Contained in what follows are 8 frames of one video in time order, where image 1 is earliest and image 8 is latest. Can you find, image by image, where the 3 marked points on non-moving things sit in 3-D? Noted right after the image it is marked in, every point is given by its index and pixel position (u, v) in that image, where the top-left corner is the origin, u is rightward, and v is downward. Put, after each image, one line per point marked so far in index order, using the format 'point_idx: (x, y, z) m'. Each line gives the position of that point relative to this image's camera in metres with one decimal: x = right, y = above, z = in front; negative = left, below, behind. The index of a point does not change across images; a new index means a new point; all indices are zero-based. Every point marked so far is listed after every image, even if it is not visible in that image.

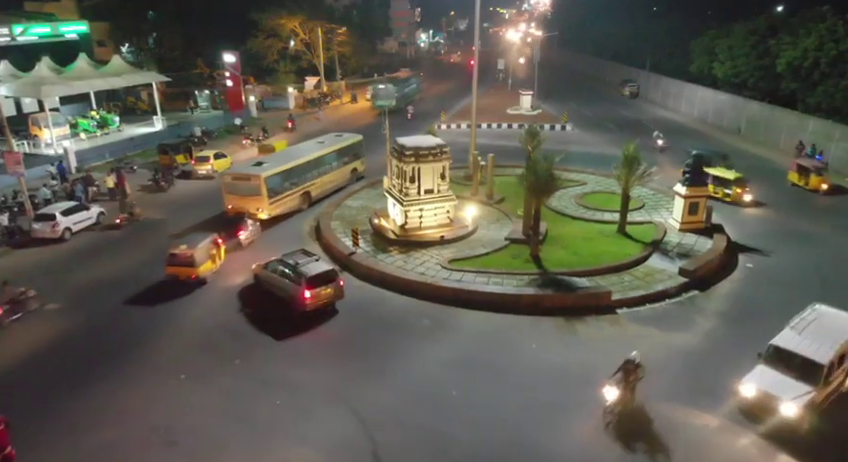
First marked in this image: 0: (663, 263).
0: (+7.0, -0.9, +16.6) m
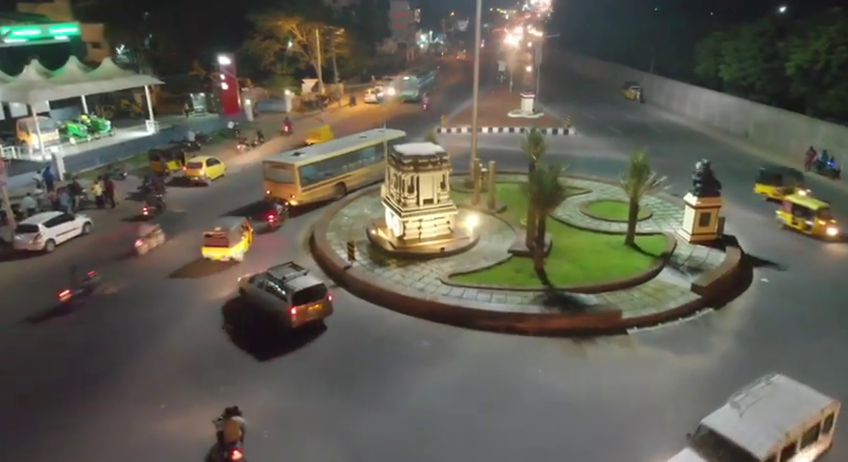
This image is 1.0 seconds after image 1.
0: (+7.0, -1.3, +15.8) m
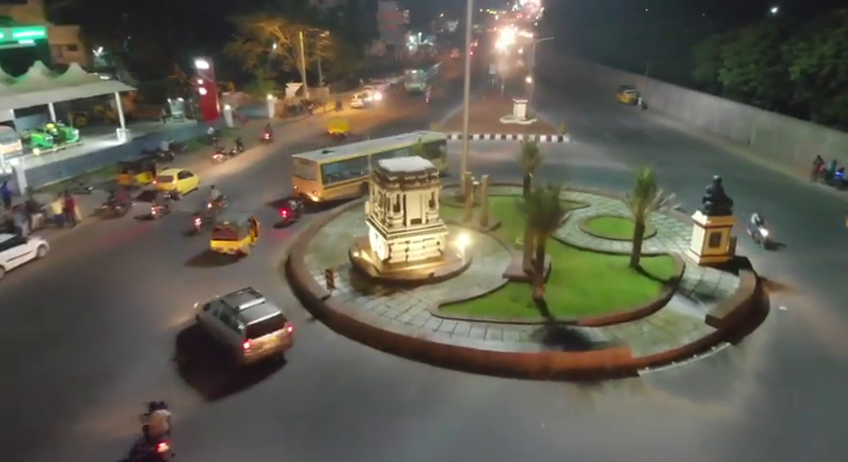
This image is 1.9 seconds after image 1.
0: (+6.7, -2.0, +14.4) m
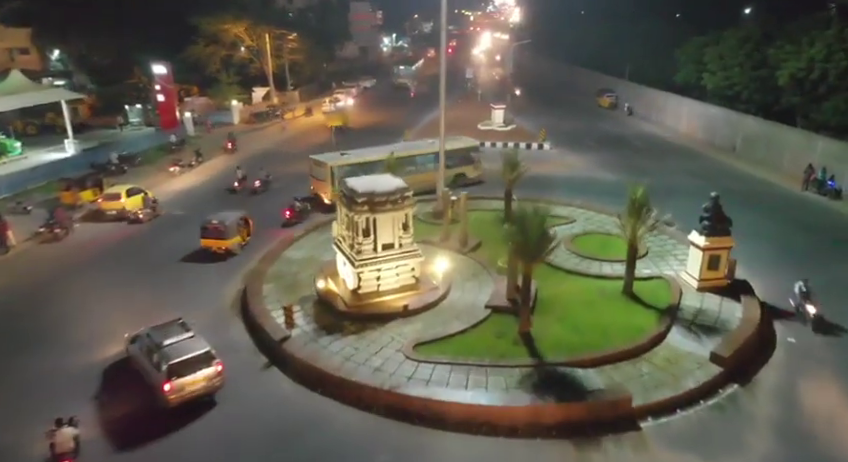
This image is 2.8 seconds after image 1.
0: (+6.1, -2.6, +13.0) m
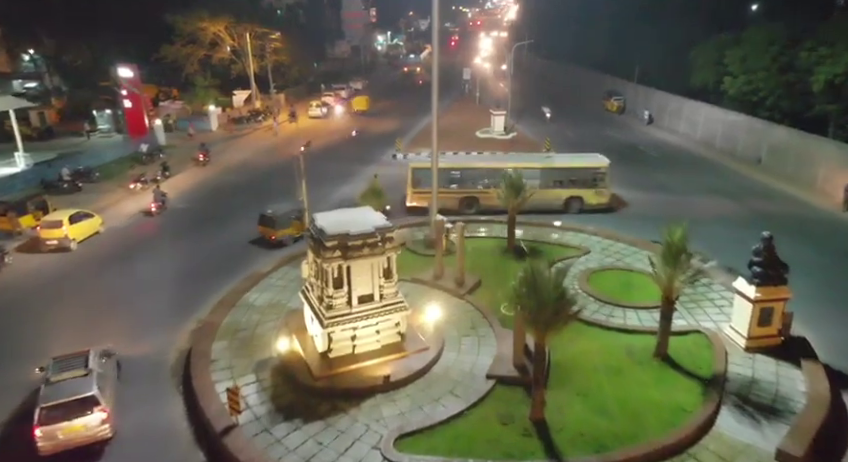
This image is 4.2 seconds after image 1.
0: (+5.8, -3.6, +10.2) m
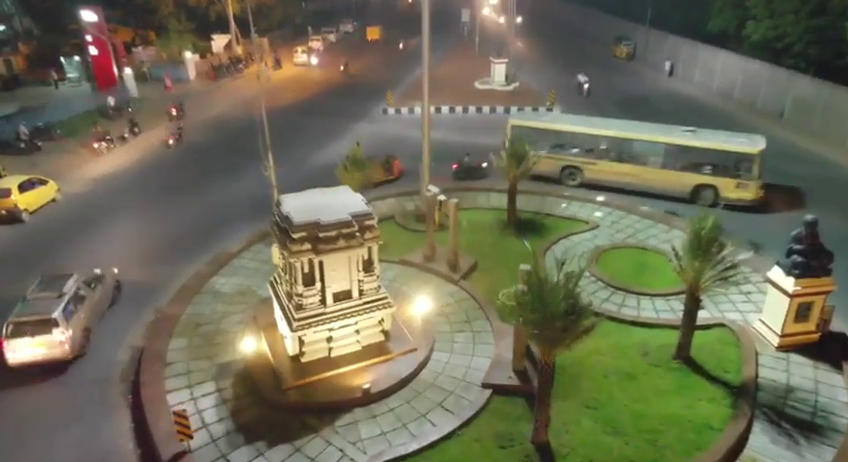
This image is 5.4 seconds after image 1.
0: (+5.5, -3.5, +8.8) m
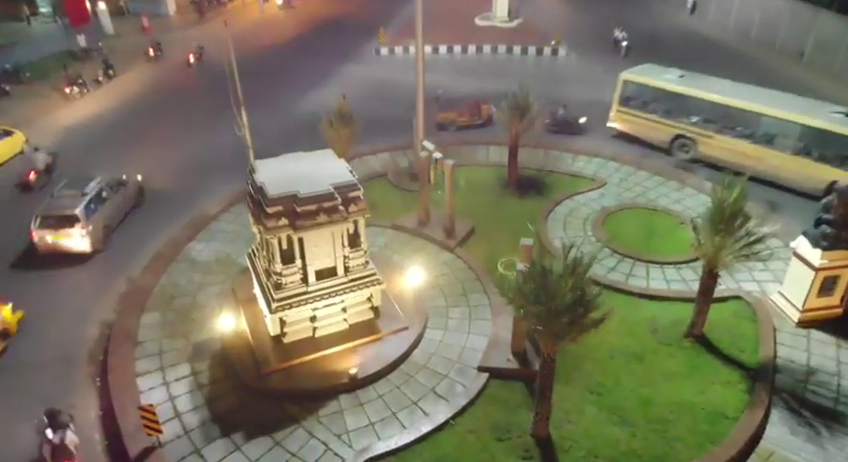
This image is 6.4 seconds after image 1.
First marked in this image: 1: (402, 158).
0: (+5.4, -3.1, +8.1) m
1: (-0.6, +2.0, +15.4) m
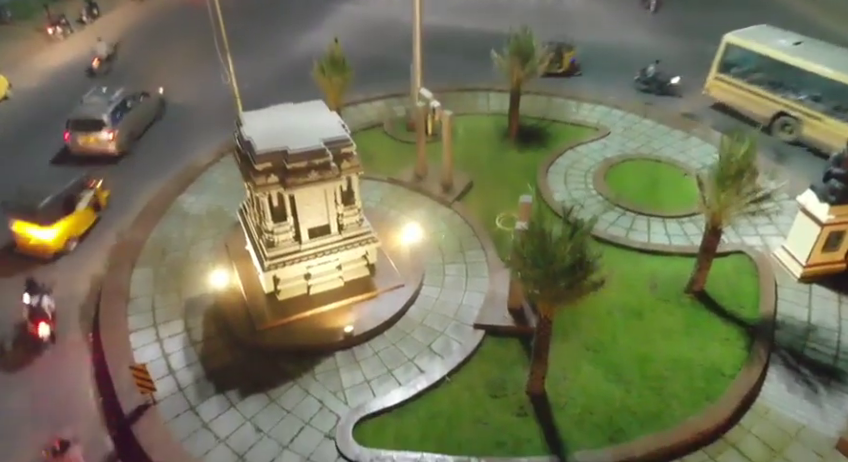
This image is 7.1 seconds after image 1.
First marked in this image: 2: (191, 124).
0: (+5.3, -2.5, +8.1) m
1: (-0.7, +3.4, +14.9) m
2: (-6.3, +2.8, +15.0) m
